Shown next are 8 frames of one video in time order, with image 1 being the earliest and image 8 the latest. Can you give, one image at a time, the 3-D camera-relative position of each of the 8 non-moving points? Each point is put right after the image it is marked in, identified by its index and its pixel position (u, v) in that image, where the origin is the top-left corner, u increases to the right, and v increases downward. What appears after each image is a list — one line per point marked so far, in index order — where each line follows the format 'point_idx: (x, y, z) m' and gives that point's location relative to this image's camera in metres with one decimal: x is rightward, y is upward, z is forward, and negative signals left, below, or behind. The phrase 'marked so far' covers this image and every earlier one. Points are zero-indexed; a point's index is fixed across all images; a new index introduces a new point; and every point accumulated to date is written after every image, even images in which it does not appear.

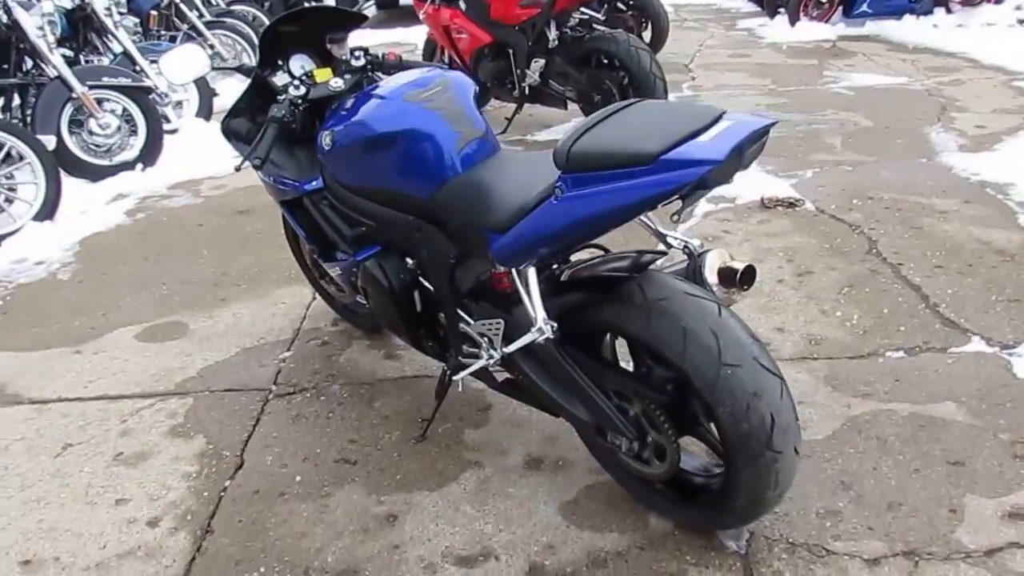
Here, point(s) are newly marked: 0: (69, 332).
0: (-1.3, -0.1, +3.2) m
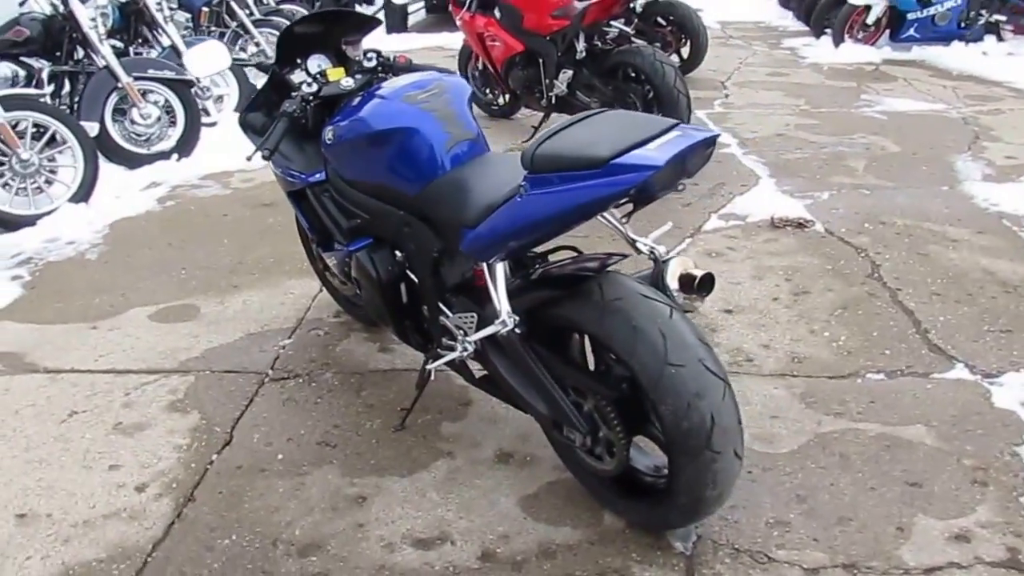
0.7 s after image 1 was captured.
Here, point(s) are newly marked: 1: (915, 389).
0: (-1.3, -0.1, +3.4) m
1: (+1.1, -0.3, +3.1) m
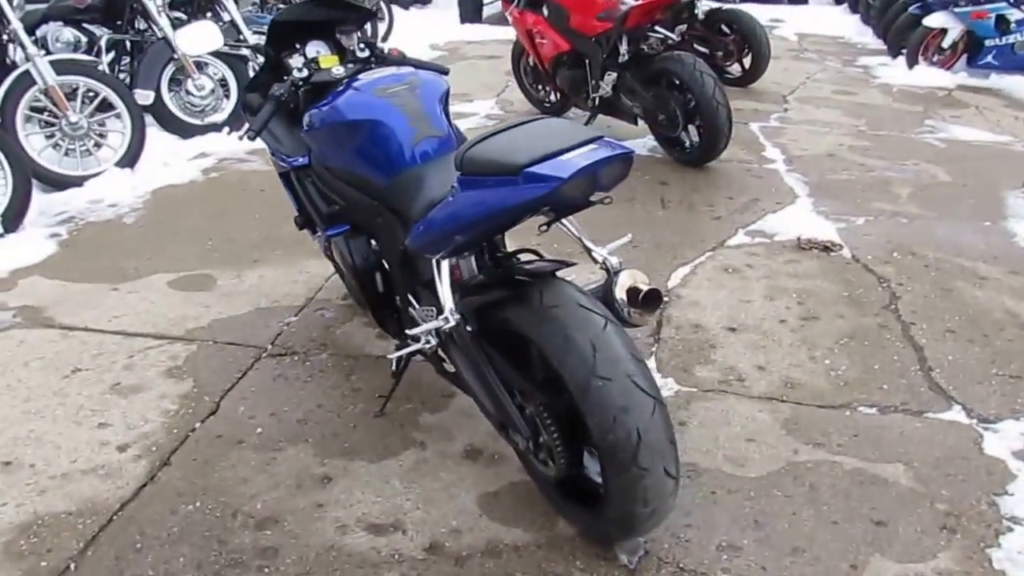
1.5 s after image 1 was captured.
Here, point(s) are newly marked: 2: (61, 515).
0: (-1.3, +0.1, +3.6) m
1: (+1.1, -0.4, +3.1) m
2: (-1.0, -0.5, +2.6) m
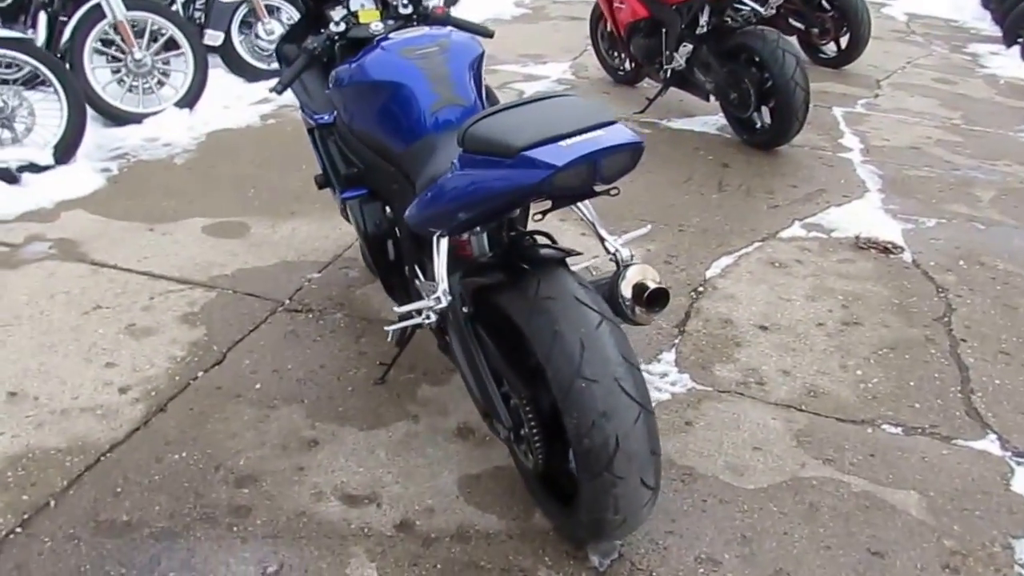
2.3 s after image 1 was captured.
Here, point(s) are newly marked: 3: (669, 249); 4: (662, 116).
0: (-1.2, +0.3, +3.7) m
1: (+1.1, -0.4, +2.9) m
2: (-1.1, -0.4, +2.6) m
3: (+0.5, +0.1, +3.6) m
4: (+0.6, +0.7, +4.5) m
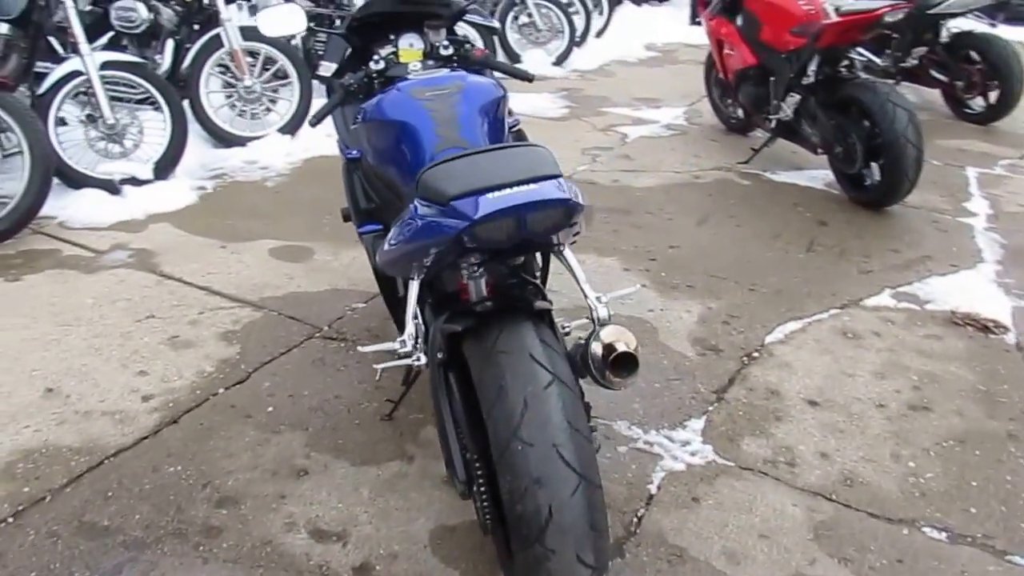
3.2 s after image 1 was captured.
0: (-0.9, +0.2, +3.8) m
1: (+1.0, -0.6, +2.5) m
2: (-1.1, -0.4, +2.7) m
3: (+0.7, -0.1, +3.4) m
4: (+1.0, +0.5, +4.3) m
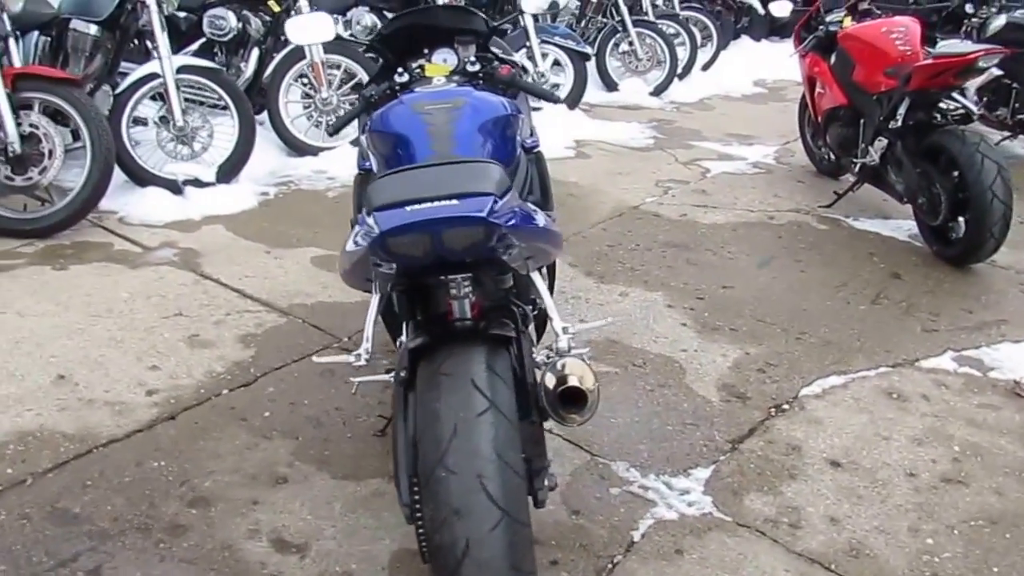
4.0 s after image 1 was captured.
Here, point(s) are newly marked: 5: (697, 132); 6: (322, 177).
0: (-0.8, +0.2, +3.8) m
1: (+0.9, -0.7, +2.3) m
2: (-1.1, -0.4, +2.8) m
3: (+0.7, -0.2, +3.2) m
4: (+1.2, +0.3, +4.0) m
5: (+0.8, +0.7, +4.9) m
6: (-0.7, +0.4, +4.2) m
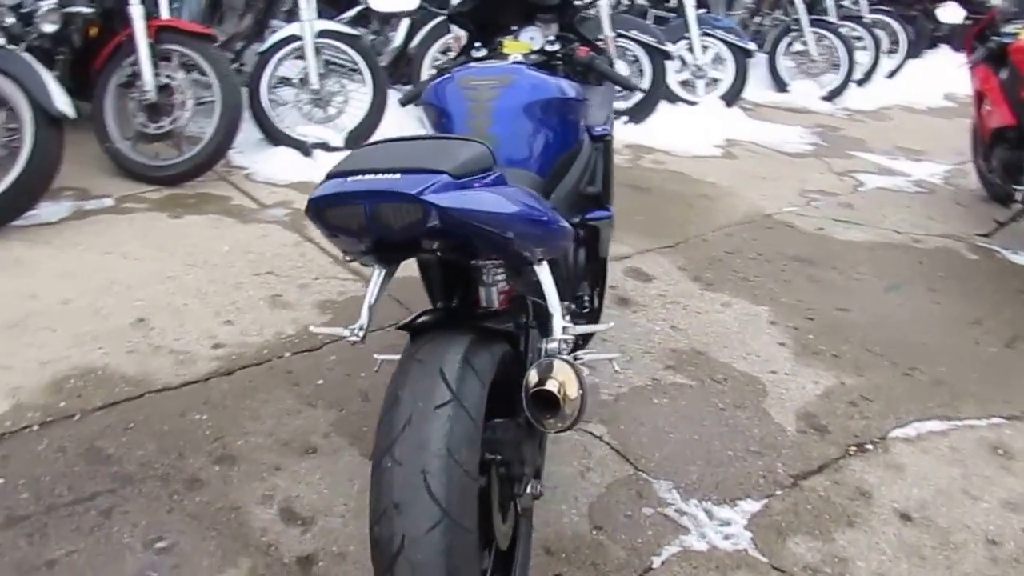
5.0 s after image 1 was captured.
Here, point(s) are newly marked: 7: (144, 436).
0: (-0.4, +0.3, +3.7) m
1: (+0.9, -0.8, +1.9) m
2: (-1.0, -0.2, +2.8) m
3: (+0.9, -0.3, +2.8) m
4: (+1.6, +0.1, +3.6) m
5: (+1.4, +0.6, +4.5) m
6: (-0.2, +0.5, +4.2) m
7: (-0.9, -0.3, +2.6) m
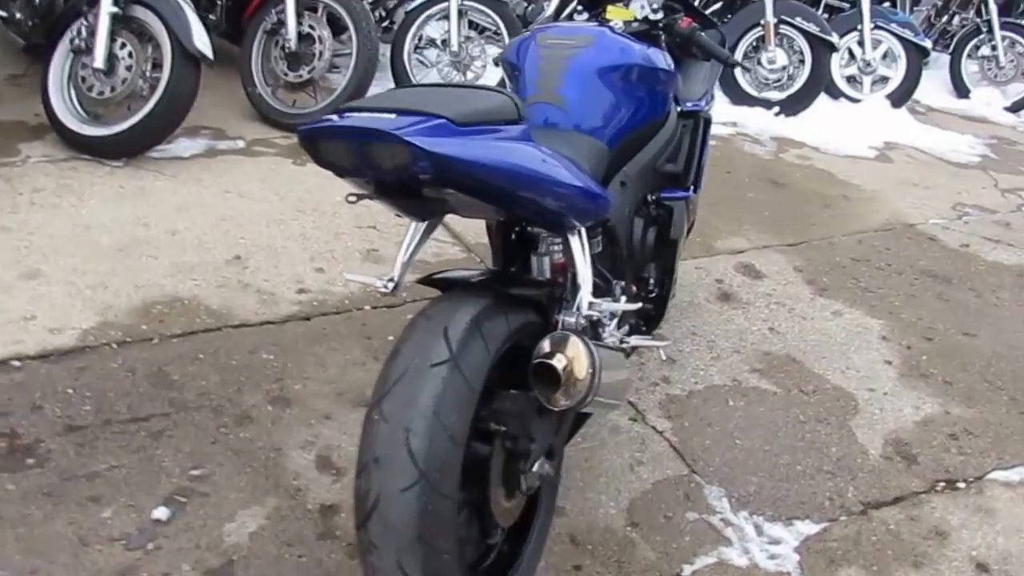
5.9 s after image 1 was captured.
0: (0.0, +0.4, +3.7) m
1: (+0.8, -0.9, +1.7) m
2: (-0.8, 0.0, +2.9) m
3: (+1.1, -0.3, +2.6) m
4: (+1.9, 0.0, +3.2) m
5: (+1.9, +0.5, +4.1) m
6: (+0.3, +0.6, +4.0) m
7: (-0.7, -0.2, +2.7) m
